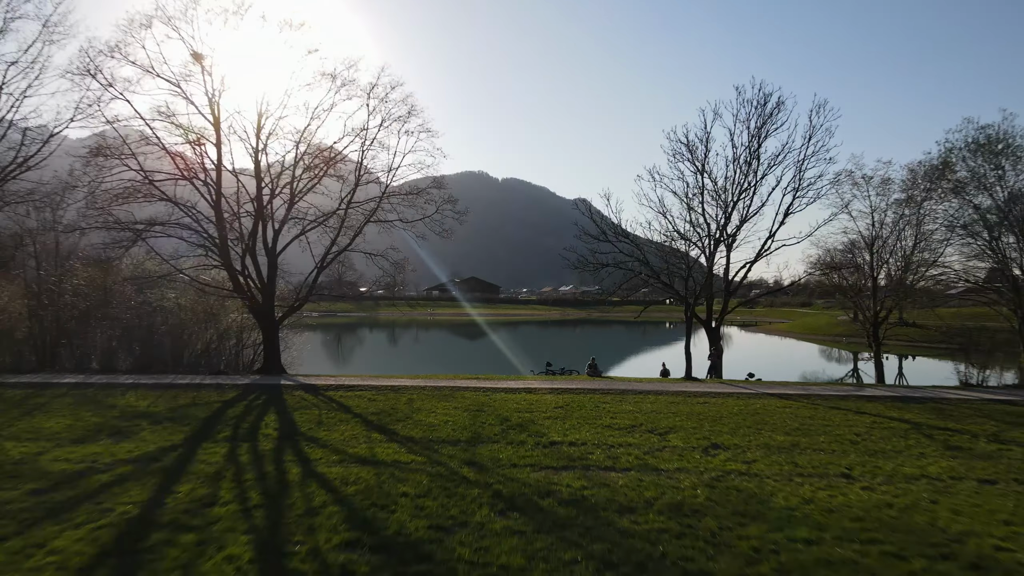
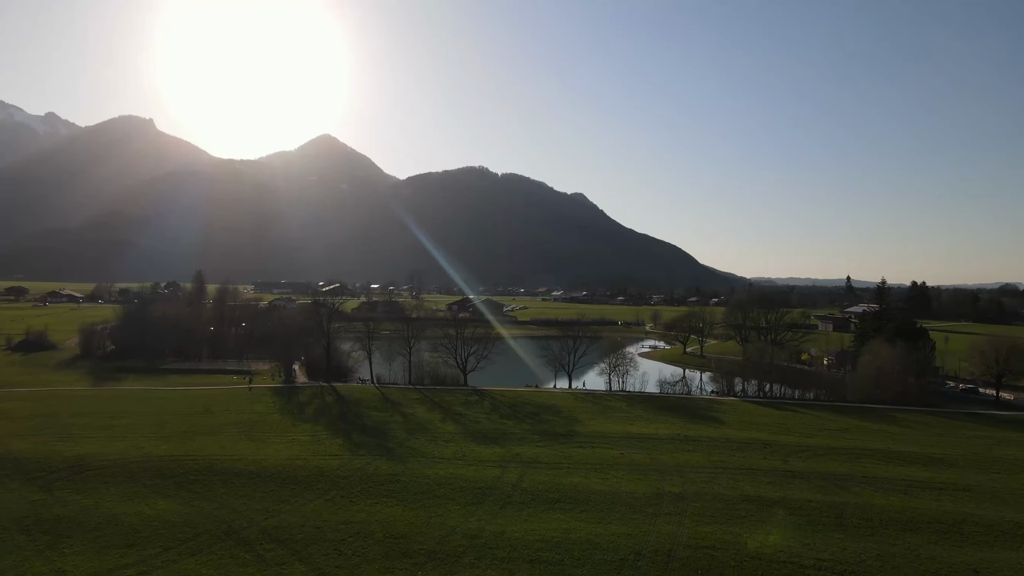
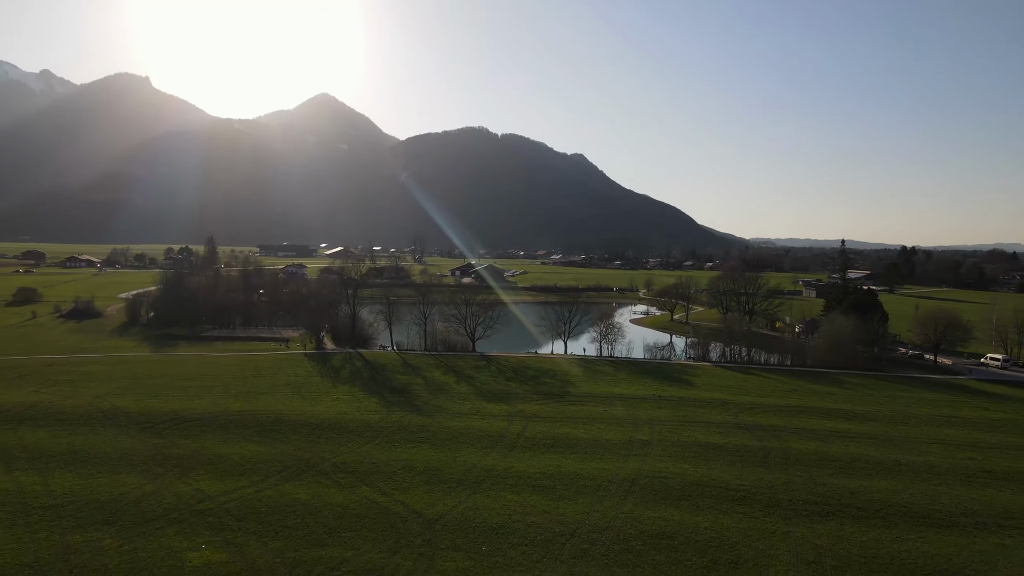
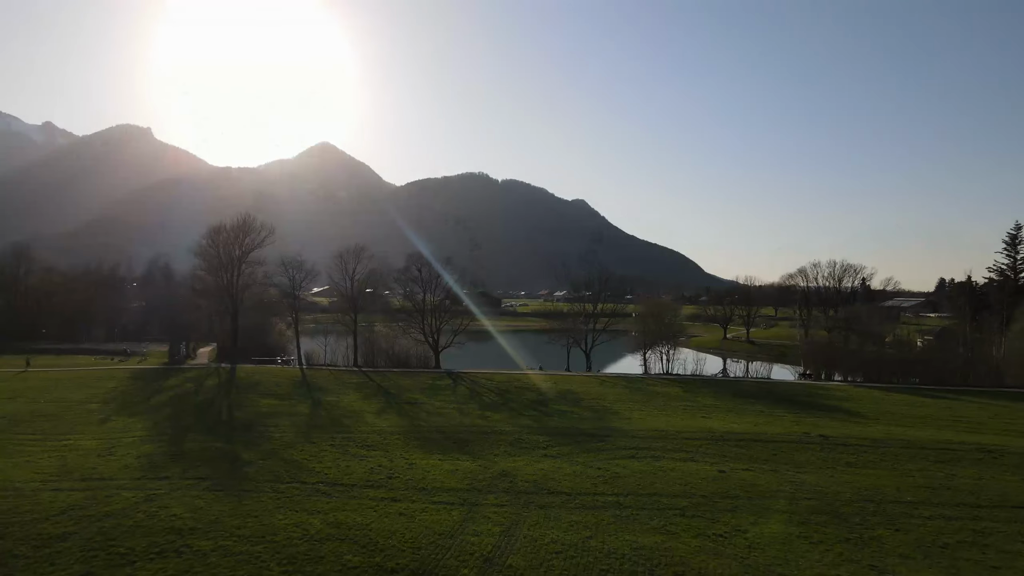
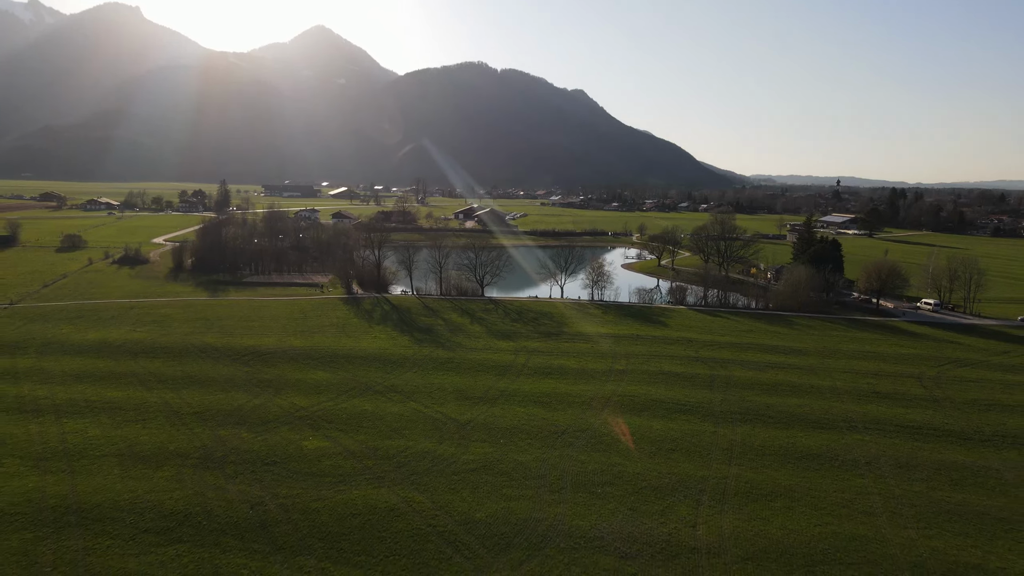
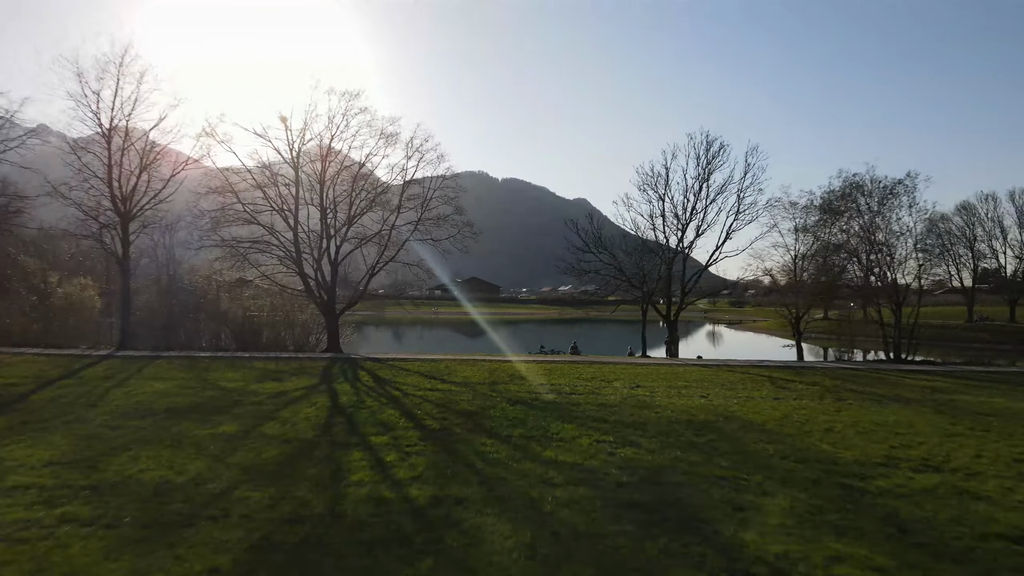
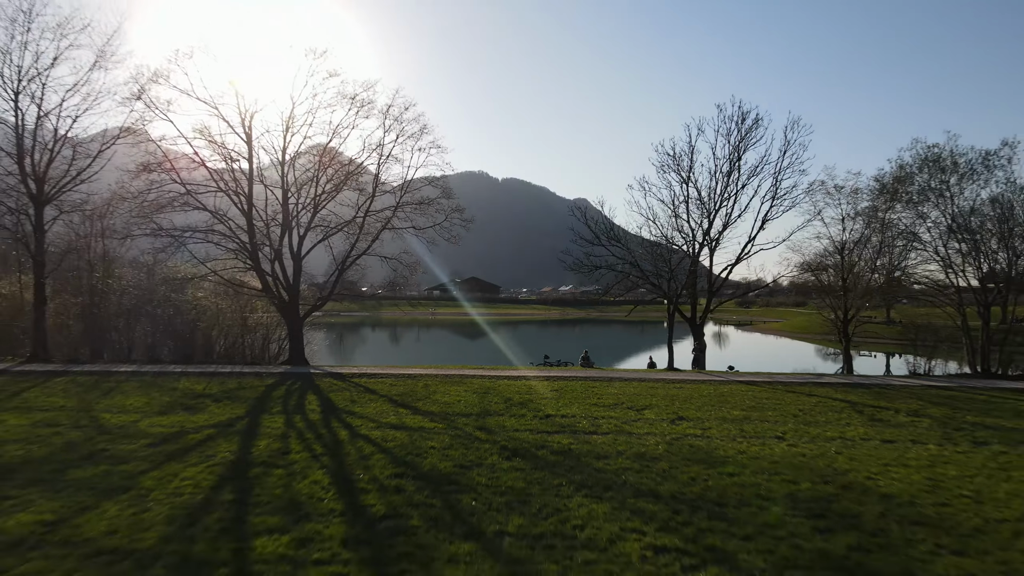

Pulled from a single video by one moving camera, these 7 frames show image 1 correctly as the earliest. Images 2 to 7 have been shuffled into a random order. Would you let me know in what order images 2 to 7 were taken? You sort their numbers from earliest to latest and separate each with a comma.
7, 6, 4, 2, 3, 5
